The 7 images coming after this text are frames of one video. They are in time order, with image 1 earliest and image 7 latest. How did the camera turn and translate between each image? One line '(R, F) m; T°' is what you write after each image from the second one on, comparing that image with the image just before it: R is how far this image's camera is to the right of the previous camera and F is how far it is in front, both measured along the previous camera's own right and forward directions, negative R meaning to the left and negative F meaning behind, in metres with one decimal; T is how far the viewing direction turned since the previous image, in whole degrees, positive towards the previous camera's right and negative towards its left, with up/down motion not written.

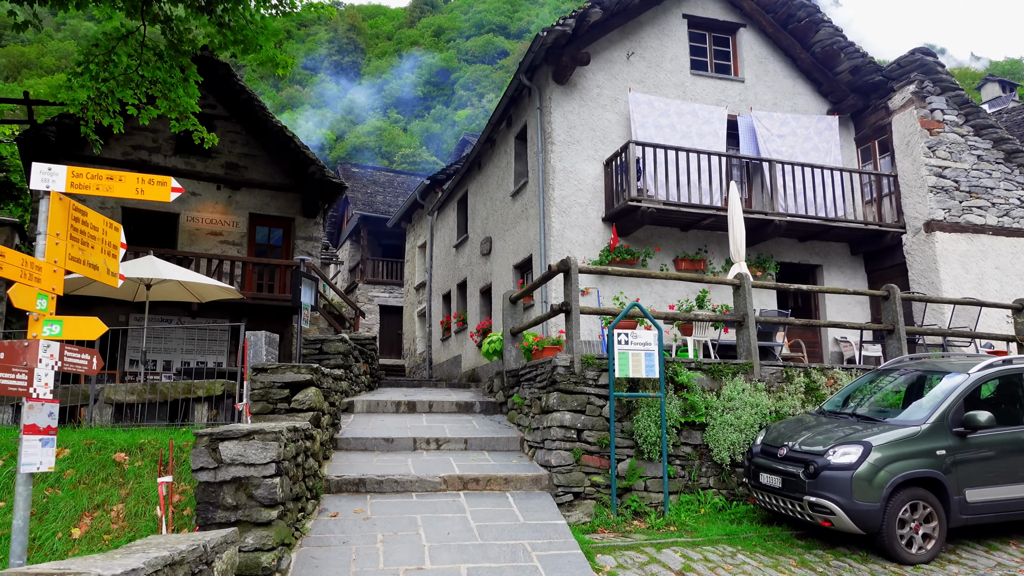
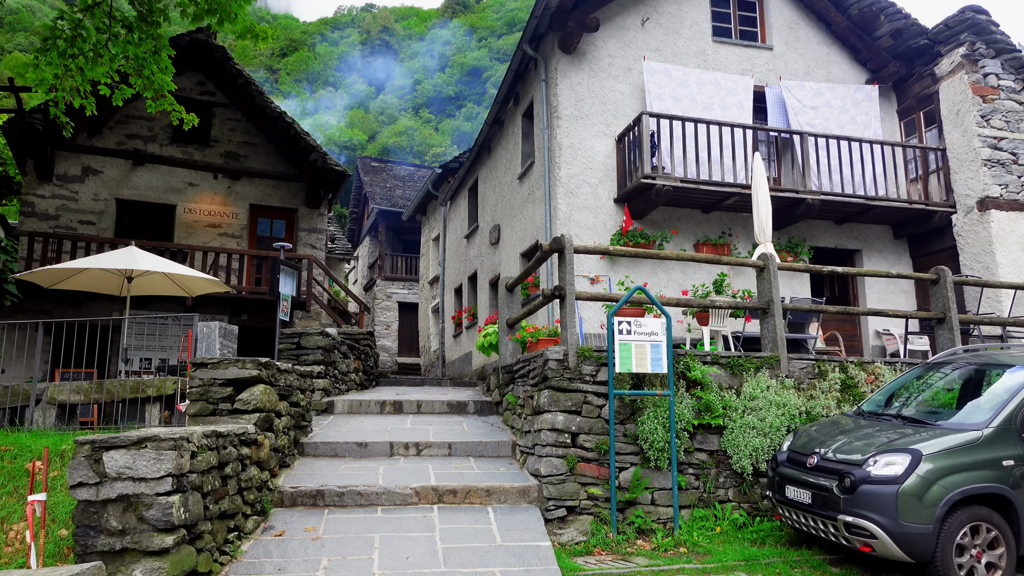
(+0.4, +0.8) m; -3°
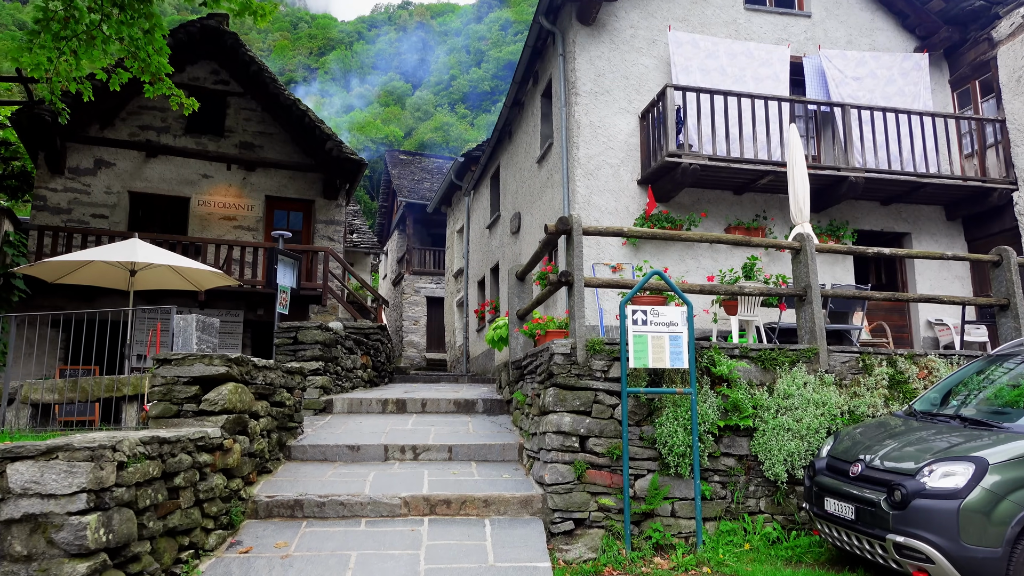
(+0.2, +0.6) m; -3°
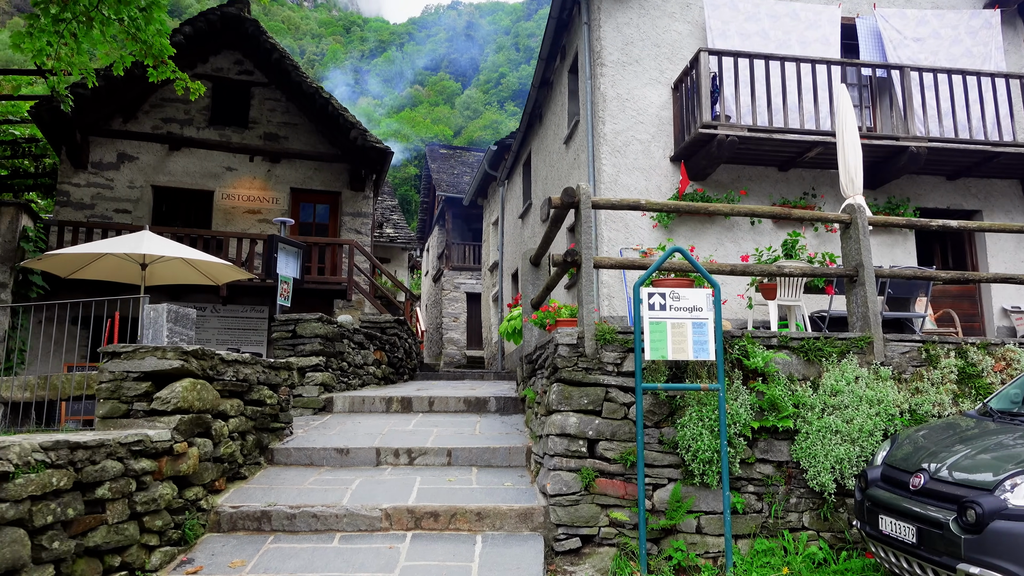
(+0.3, +0.6) m; -4°
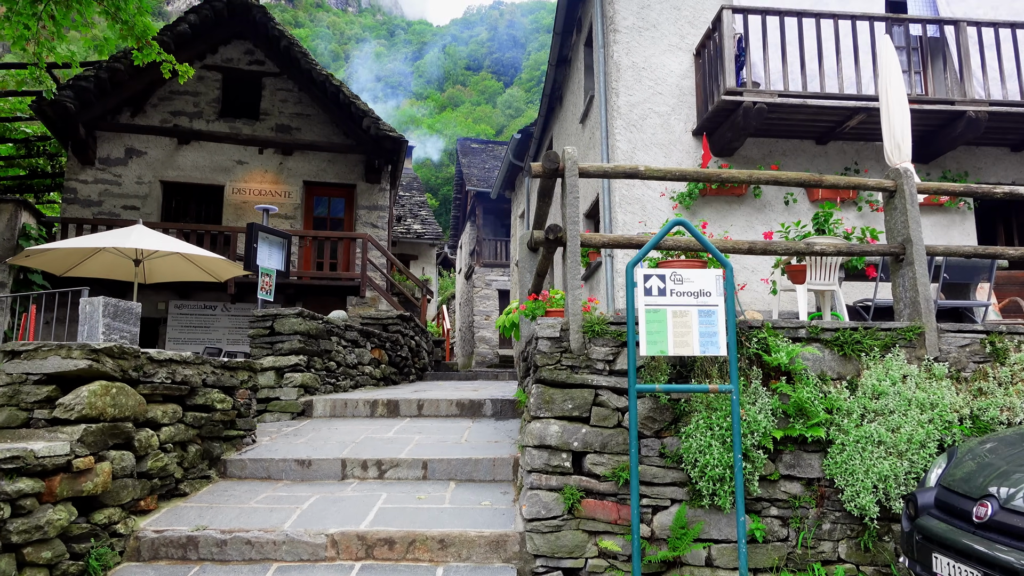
(+0.3, +0.7) m; -3°
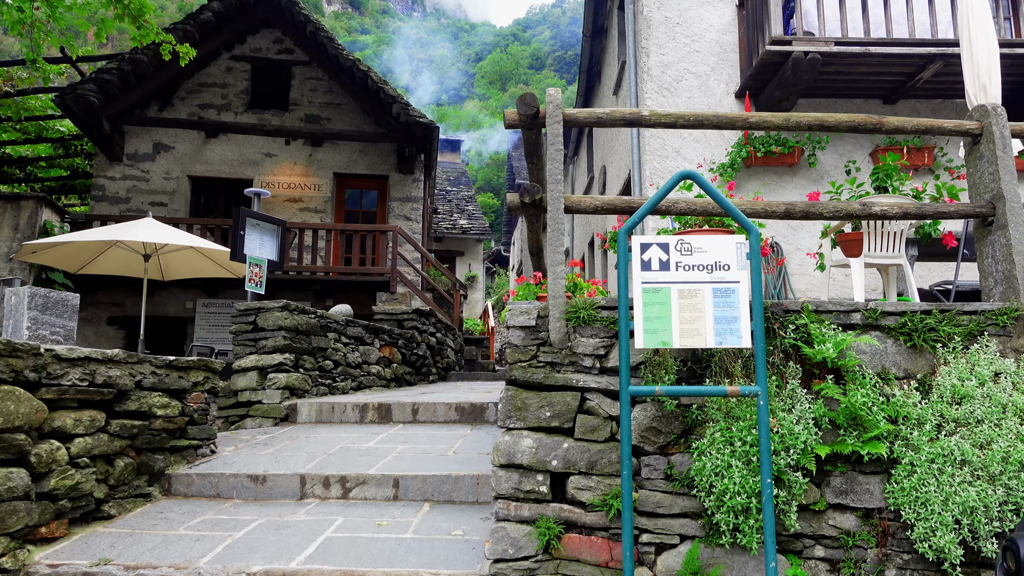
(+0.4, +0.8) m; -5°
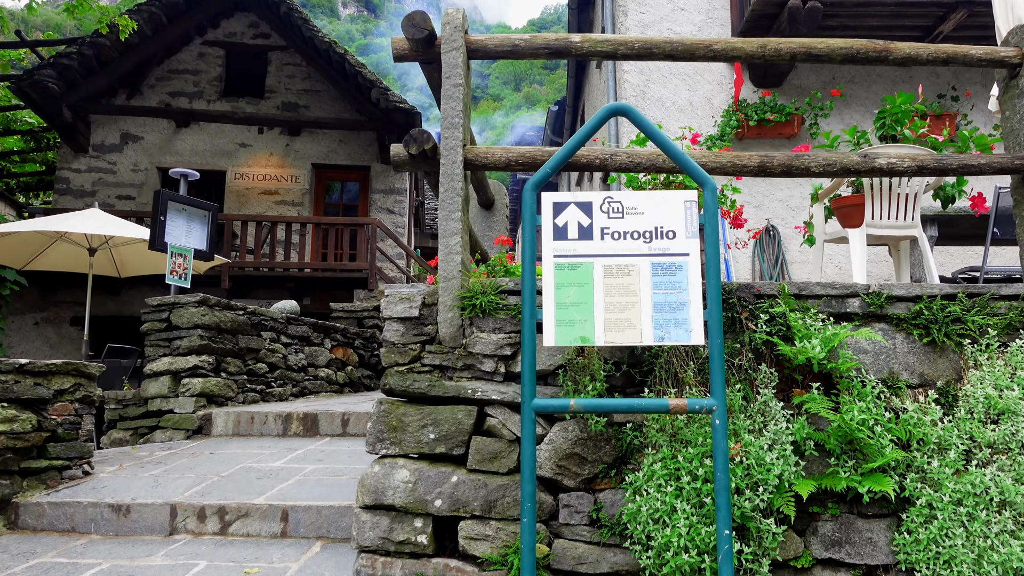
(+0.4, +0.7) m; -1°
